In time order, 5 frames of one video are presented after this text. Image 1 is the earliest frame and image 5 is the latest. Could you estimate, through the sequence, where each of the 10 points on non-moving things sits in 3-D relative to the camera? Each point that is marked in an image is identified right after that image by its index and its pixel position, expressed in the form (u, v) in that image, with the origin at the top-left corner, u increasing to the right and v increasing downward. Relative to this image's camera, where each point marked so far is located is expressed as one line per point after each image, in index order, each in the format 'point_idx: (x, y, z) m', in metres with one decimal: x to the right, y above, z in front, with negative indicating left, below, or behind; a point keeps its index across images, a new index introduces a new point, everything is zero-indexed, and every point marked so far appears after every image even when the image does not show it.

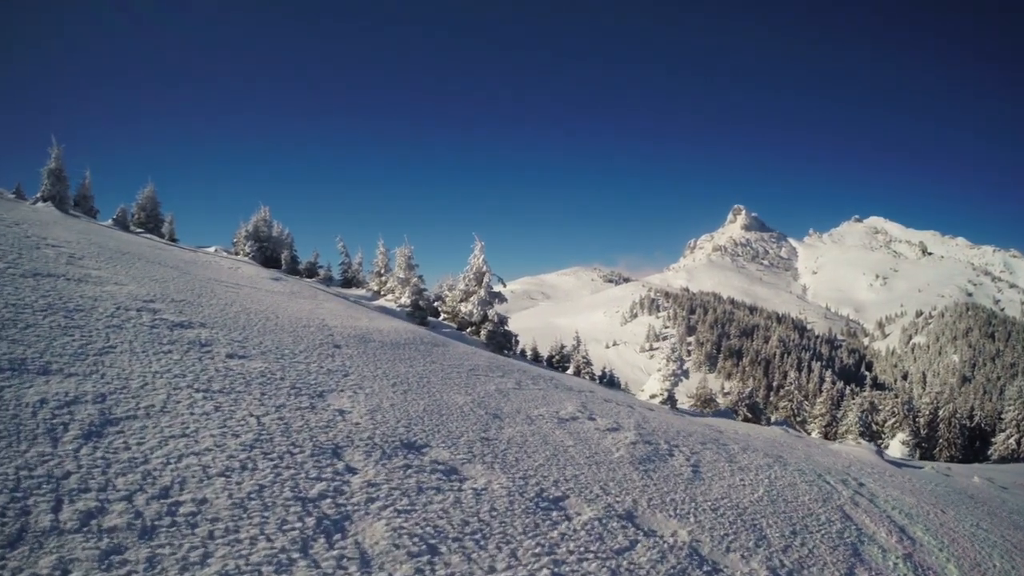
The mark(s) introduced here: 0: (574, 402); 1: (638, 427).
0: (+2.5, -4.7, +17.8) m
1: (+4.8, -5.4, +16.8) m
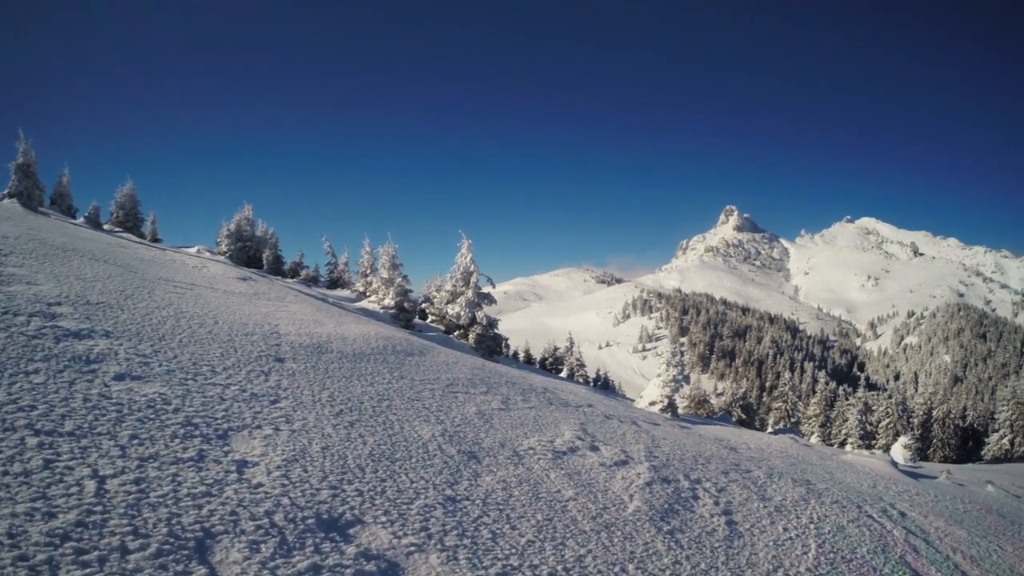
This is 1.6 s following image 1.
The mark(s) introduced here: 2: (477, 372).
0: (+2.0, -4.6, +14.7) m
1: (+4.3, -5.3, +13.7) m
2: (-1.7, -3.7, +19.2) m
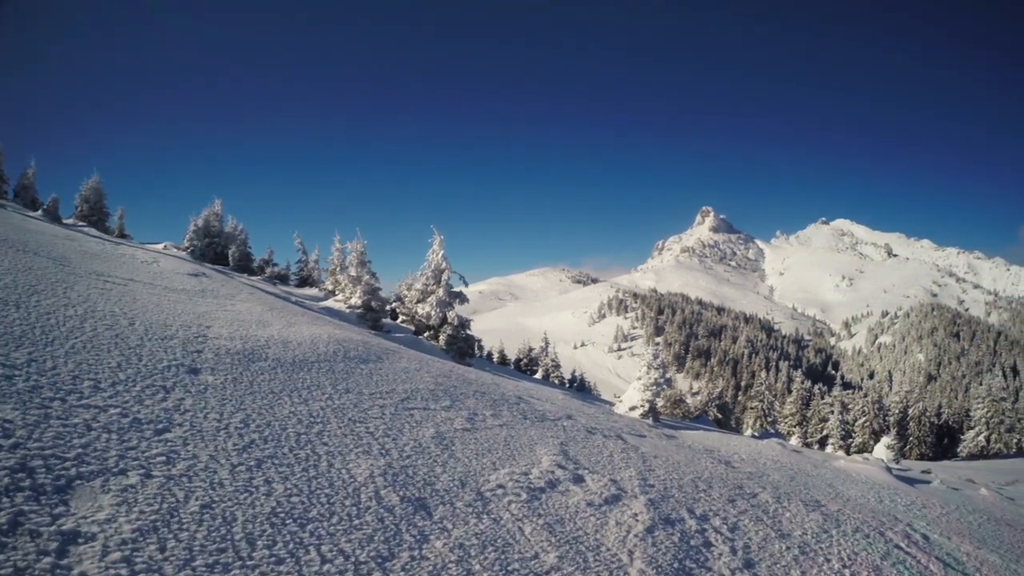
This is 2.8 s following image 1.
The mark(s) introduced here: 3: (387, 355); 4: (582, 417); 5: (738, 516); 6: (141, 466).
0: (+1.1, -4.5, +12.3) m
1: (+3.6, -5.2, +11.3) m
2: (-2.7, -3.6, +16.6) m
3: (-5.5, -3.0, +19.2) m
4: (+3.1, -5.7, +18.9) m
5: (+6.0, -6.1, +11.3) m
6: (-6.2, -2.9, +7.1) m
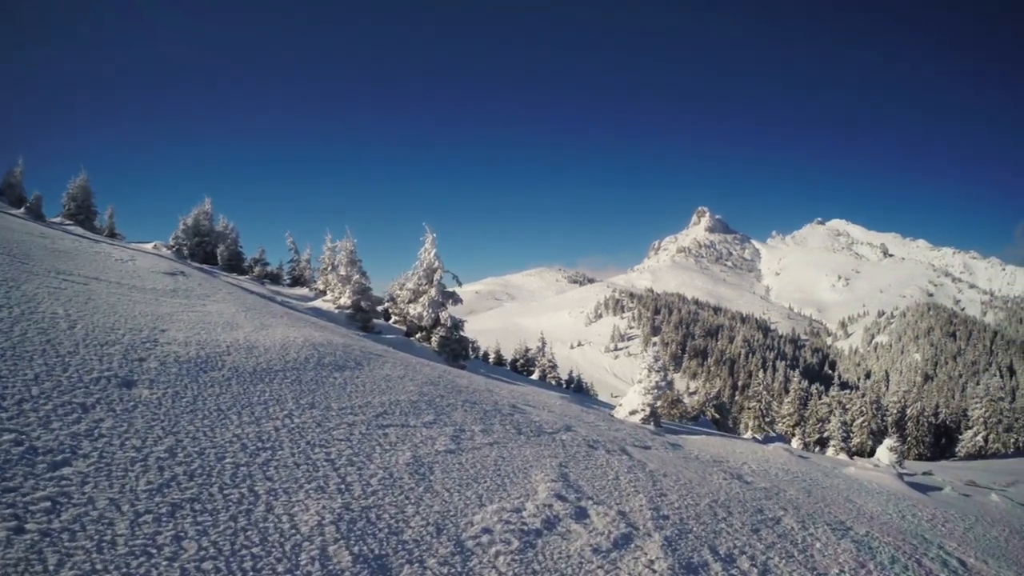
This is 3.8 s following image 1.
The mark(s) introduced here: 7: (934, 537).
0: (+0.9, -4.4, +10.6) m
1: (+3.3, -5.1, +9.7) m
2: (-2.9, -3.5, +15.0) m
3: (-5.8, -2.9, +17.5) m
4: (+2.9, -5.6, +17.2) m
5: (+5.8, -6.0, +9.7) m
6: (-6.4, -2.9, +5.5) m
7: (+18.8, -10.7, +18.8) m
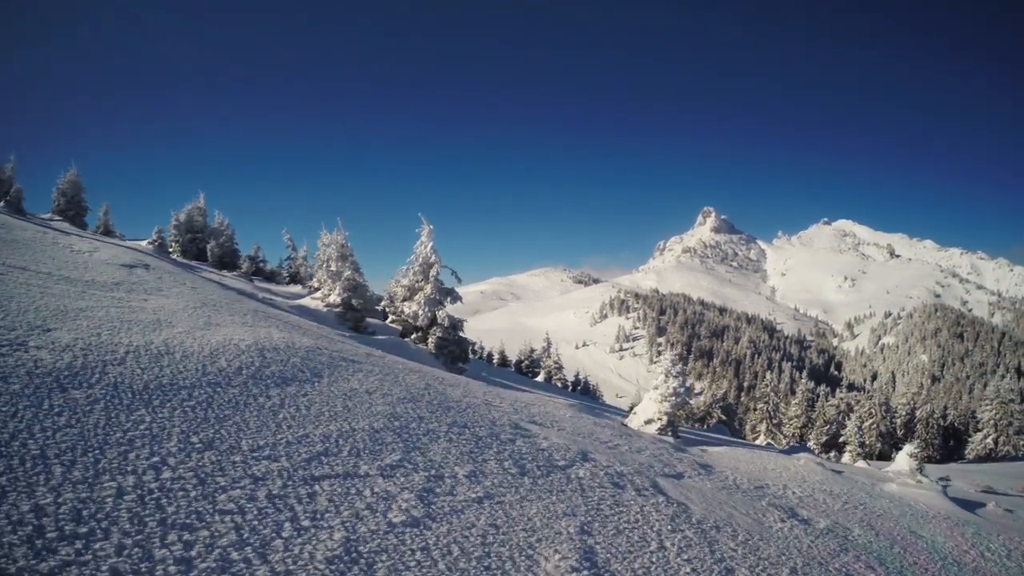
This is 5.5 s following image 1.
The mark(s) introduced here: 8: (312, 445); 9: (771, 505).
0: (+0.9, -4.1, +7.1) m
1: (+3.3, -4.8, +6.2) m
2: (-2.9, -3.2, +11.5) m
3: (-5.8, -2.6, +14.0) m
4: (+2.8, -5.3, +13.7) m
5: (+5.7, -5.7, +6.1) m
6: (-6.5, -2.6, +2.0) m
7: (+18.7, -10.5, +15.2) m
8: (-3.5, -2.9, +7.7) m
9: (+9.1, -7.6, +15.0) m
